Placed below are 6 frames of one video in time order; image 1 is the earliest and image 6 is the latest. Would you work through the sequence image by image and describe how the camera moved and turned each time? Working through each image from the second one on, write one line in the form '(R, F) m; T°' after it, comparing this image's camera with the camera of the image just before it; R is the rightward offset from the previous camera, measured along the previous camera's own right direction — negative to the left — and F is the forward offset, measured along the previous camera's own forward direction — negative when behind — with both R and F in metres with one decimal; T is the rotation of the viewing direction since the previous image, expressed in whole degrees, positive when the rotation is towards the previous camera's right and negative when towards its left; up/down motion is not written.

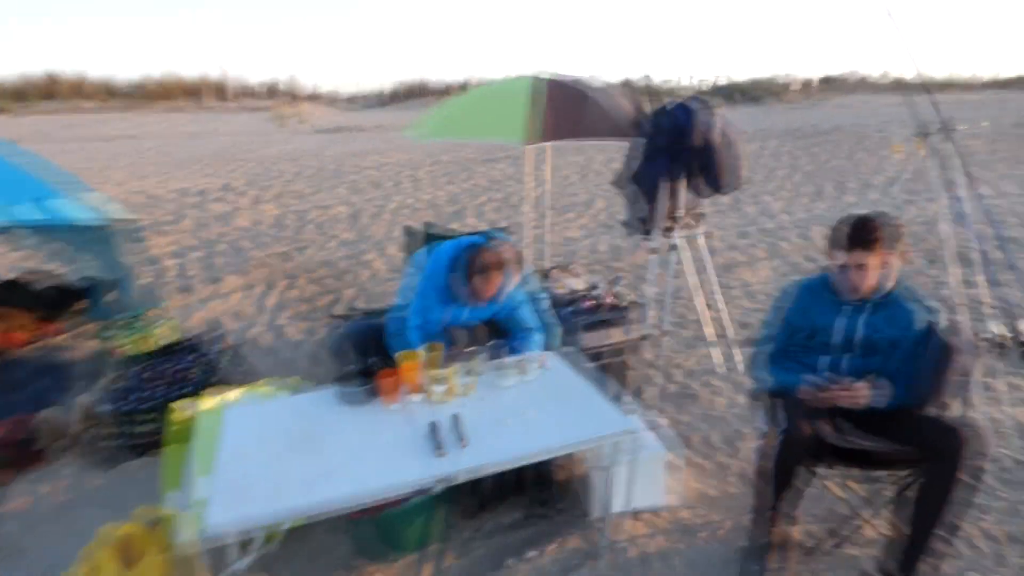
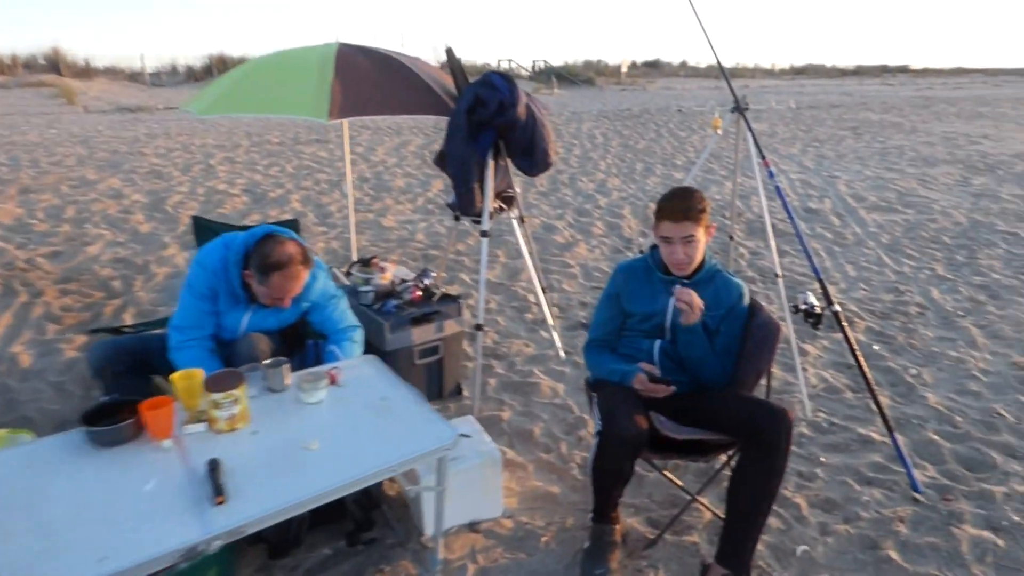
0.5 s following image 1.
(+0.2, +0.3) m; +13°
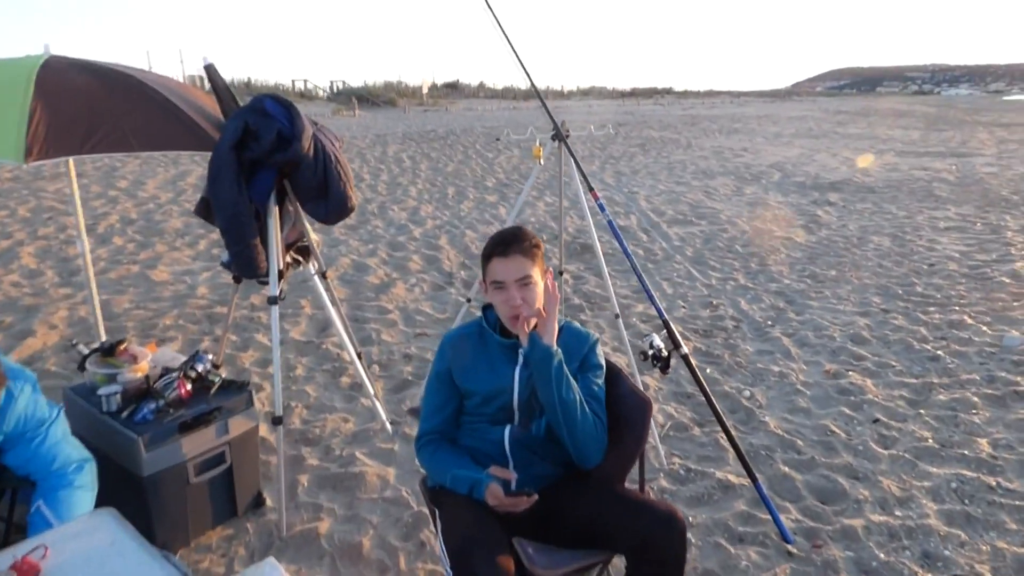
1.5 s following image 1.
(+0.1, +0.6) m; +17°
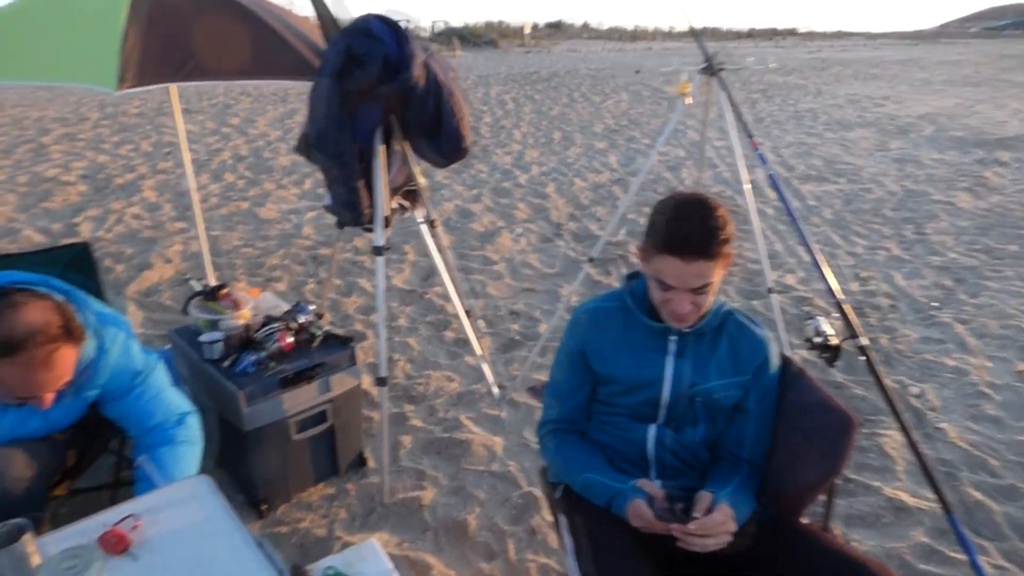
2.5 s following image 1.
(-0.2, +0.4) m; -8°
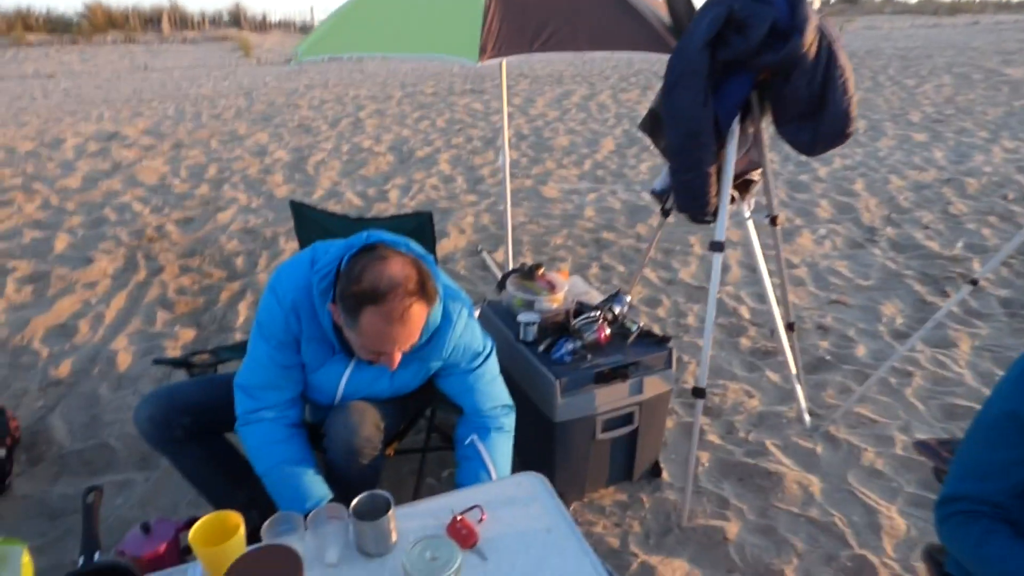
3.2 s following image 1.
(-0.4, +0.2) m; -21°
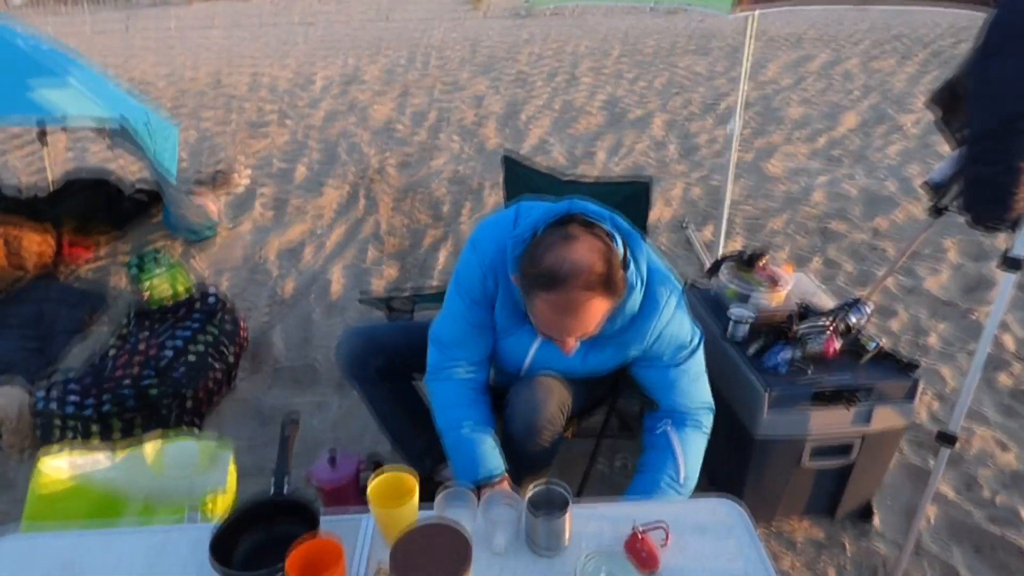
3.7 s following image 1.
(-0.1, +0.2) m; -16°
